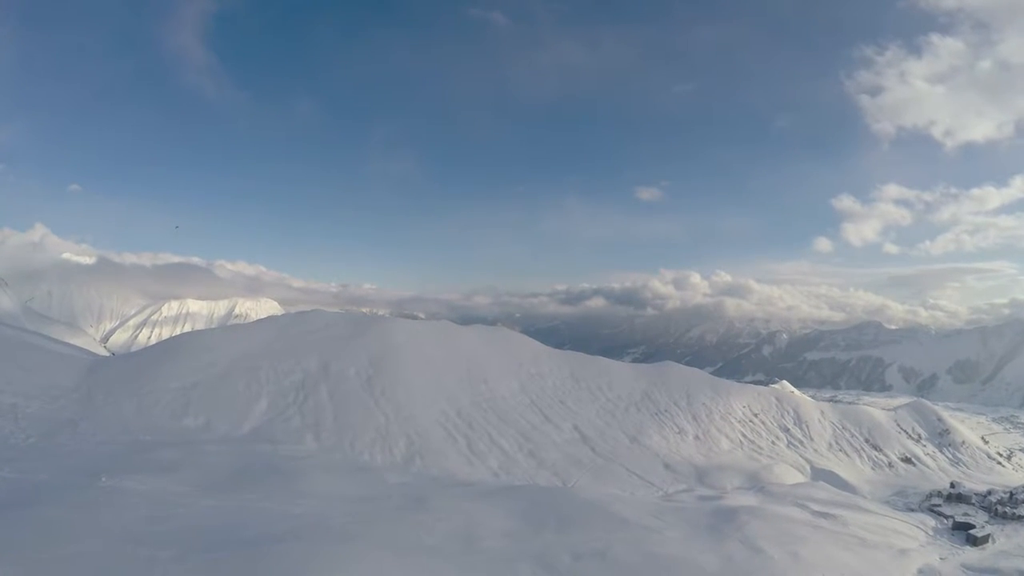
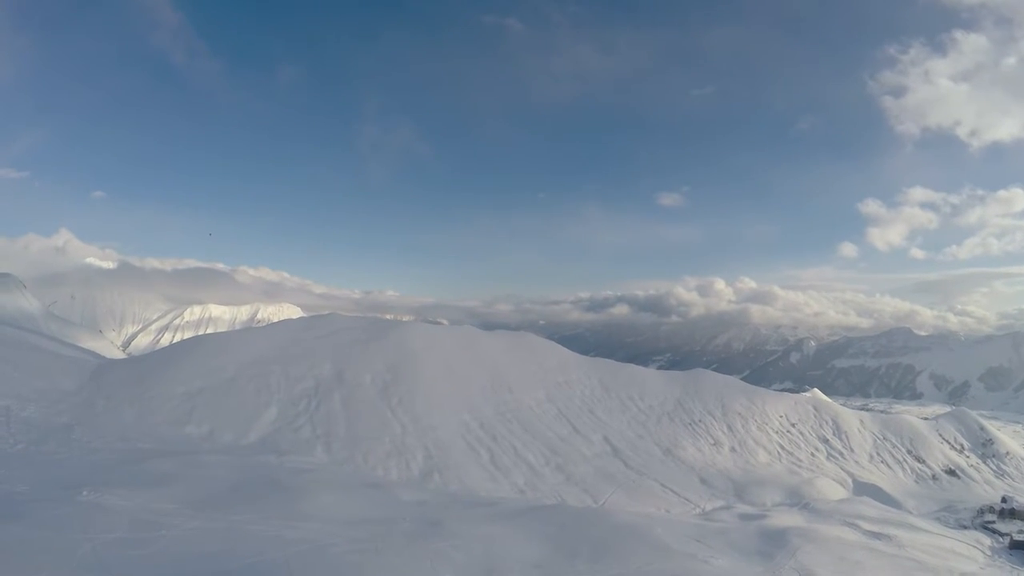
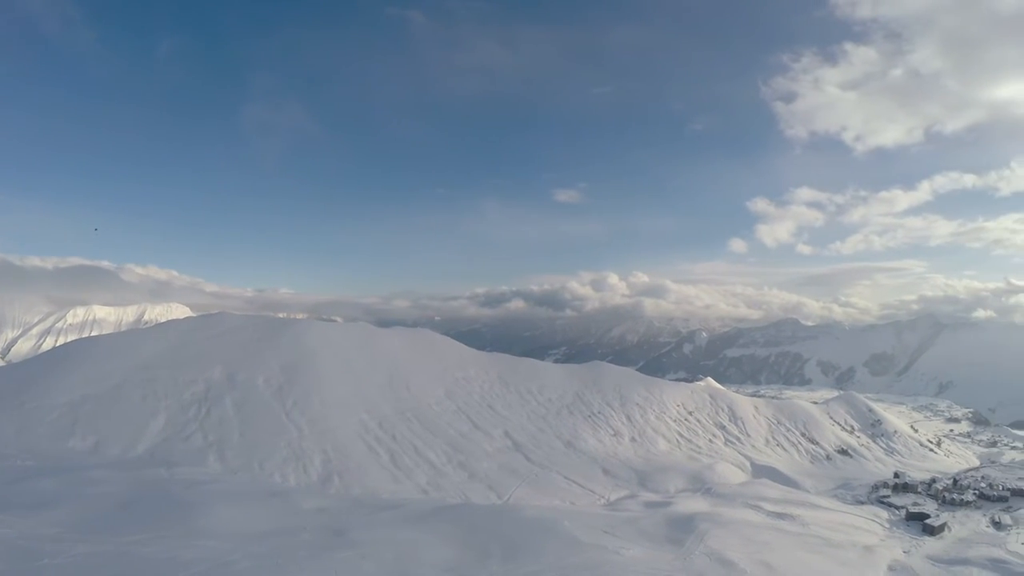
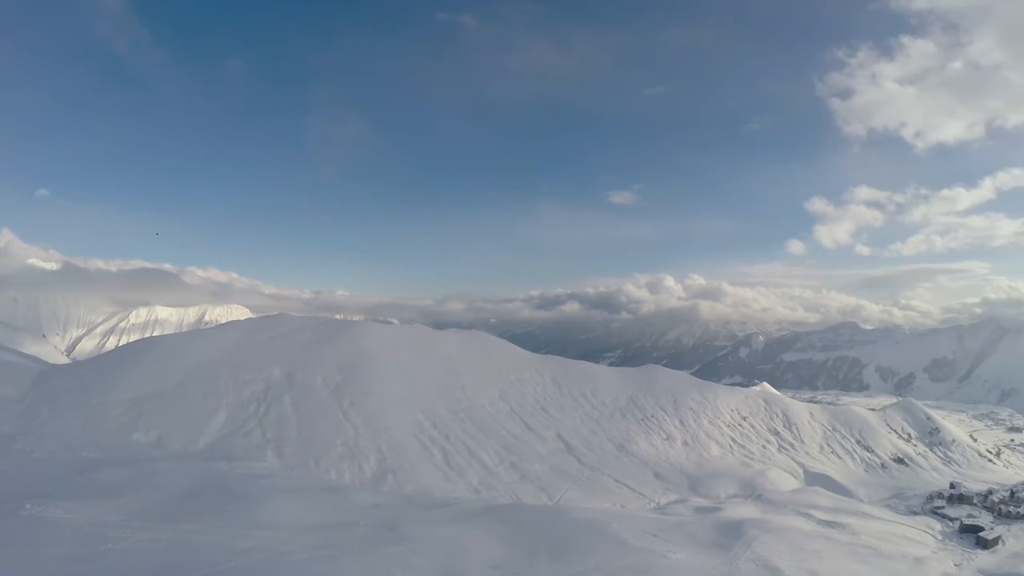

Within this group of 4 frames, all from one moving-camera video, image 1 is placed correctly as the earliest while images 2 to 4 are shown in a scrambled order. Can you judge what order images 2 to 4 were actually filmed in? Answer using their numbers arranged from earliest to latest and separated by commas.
2, 4, 3
